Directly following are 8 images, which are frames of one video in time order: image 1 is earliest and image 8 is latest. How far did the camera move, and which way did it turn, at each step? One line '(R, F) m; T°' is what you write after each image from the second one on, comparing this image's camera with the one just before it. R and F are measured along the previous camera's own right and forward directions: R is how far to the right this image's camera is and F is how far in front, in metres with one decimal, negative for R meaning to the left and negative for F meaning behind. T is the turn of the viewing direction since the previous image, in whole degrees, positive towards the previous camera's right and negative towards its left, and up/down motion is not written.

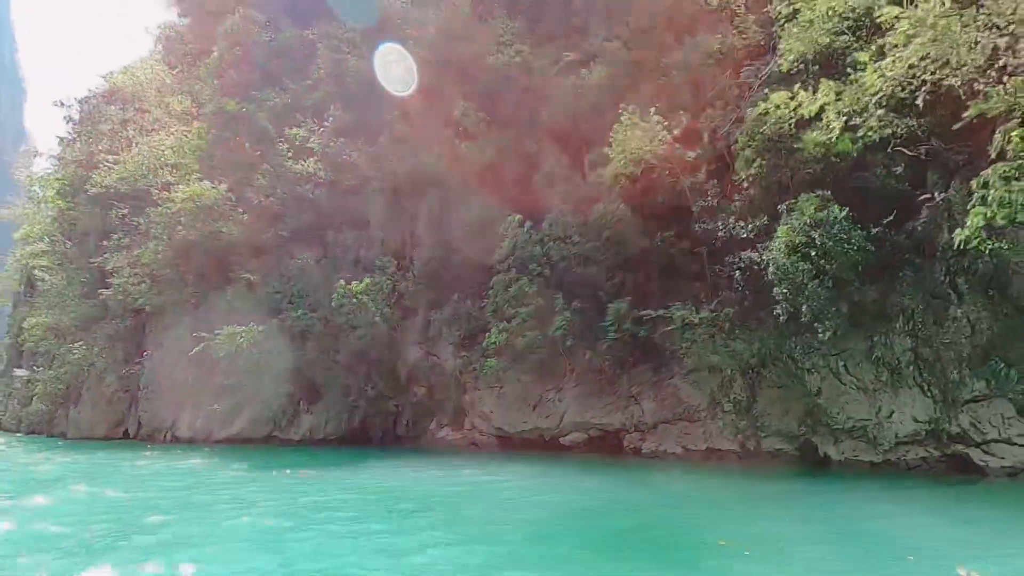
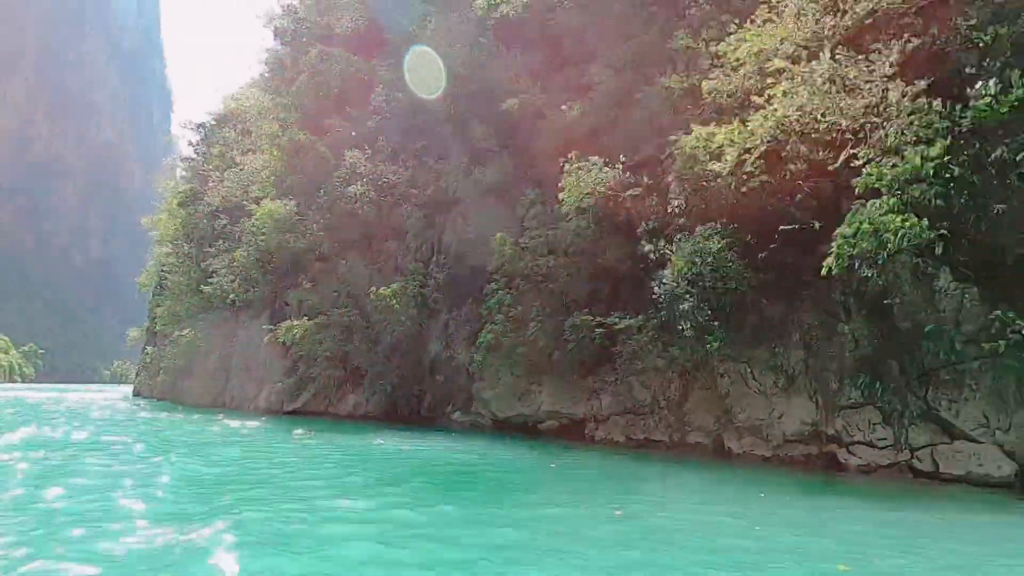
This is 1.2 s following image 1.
(+3.2, -2.2) m; -10°
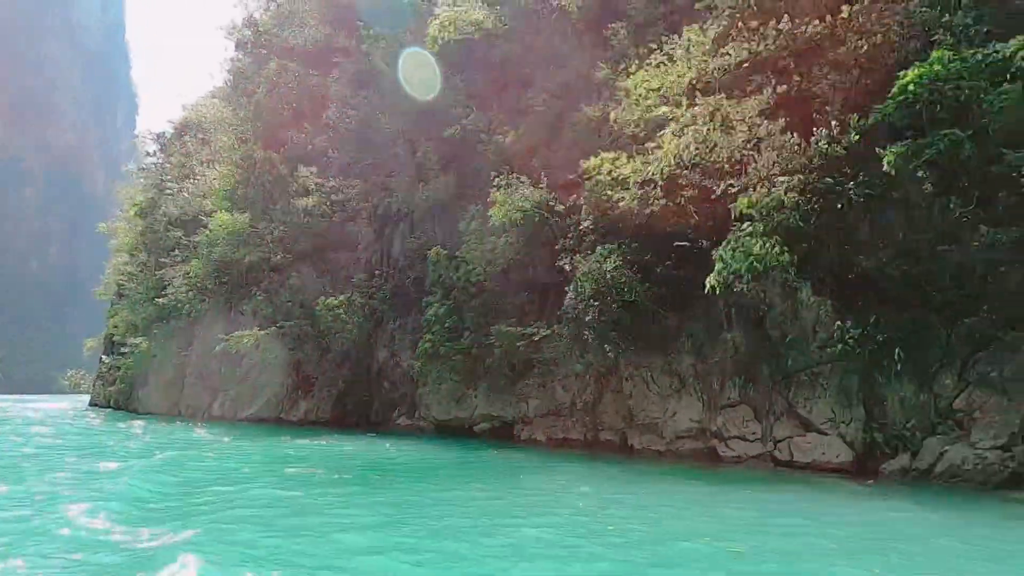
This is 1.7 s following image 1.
(+1.3, -1.2) m; +3°
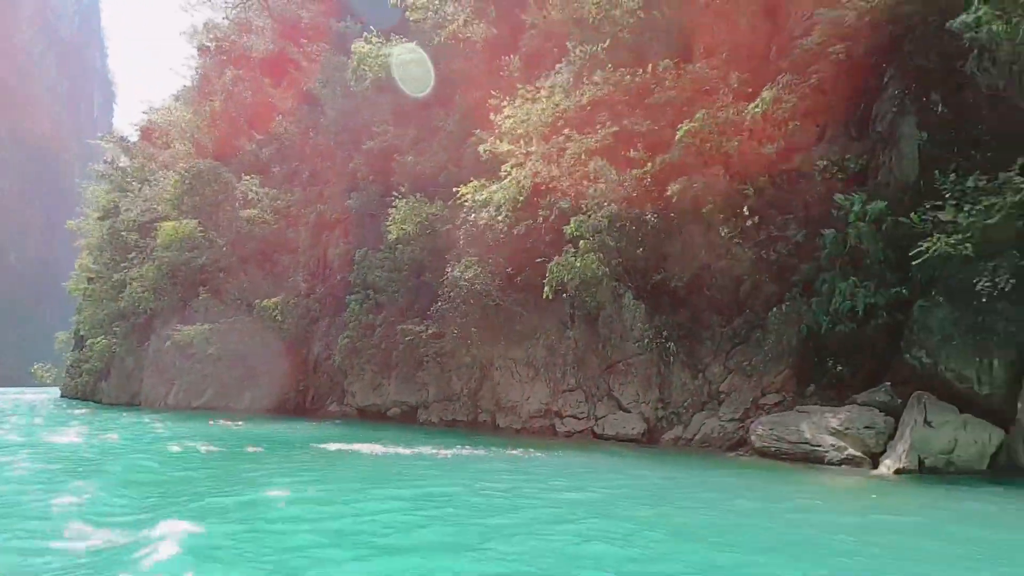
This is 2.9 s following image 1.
(+3.0, -2.5) m; +1°
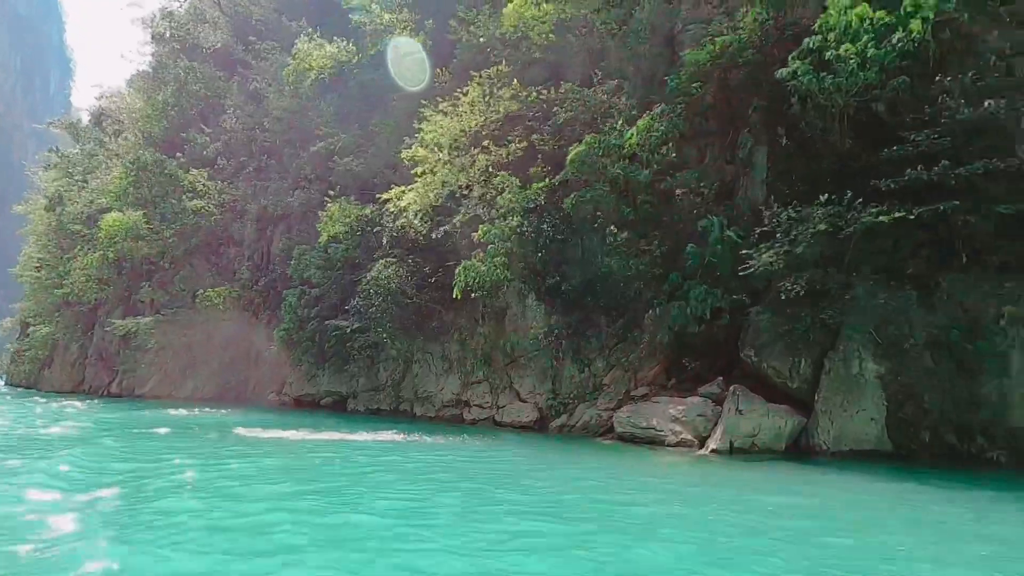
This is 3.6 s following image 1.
(+1.7, -1.4) m; +3°
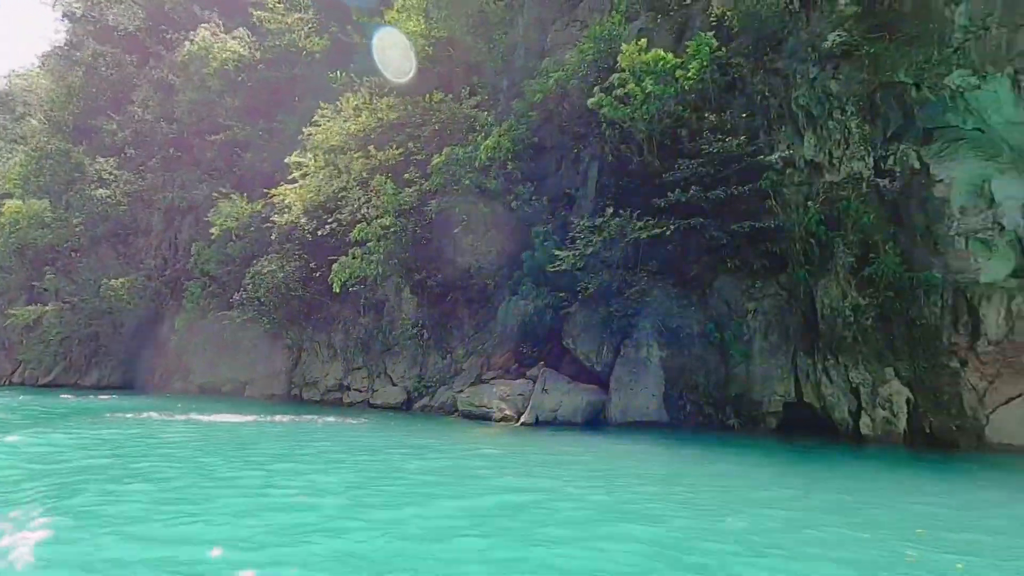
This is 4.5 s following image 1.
(+2.5, -1.8) m; +5°
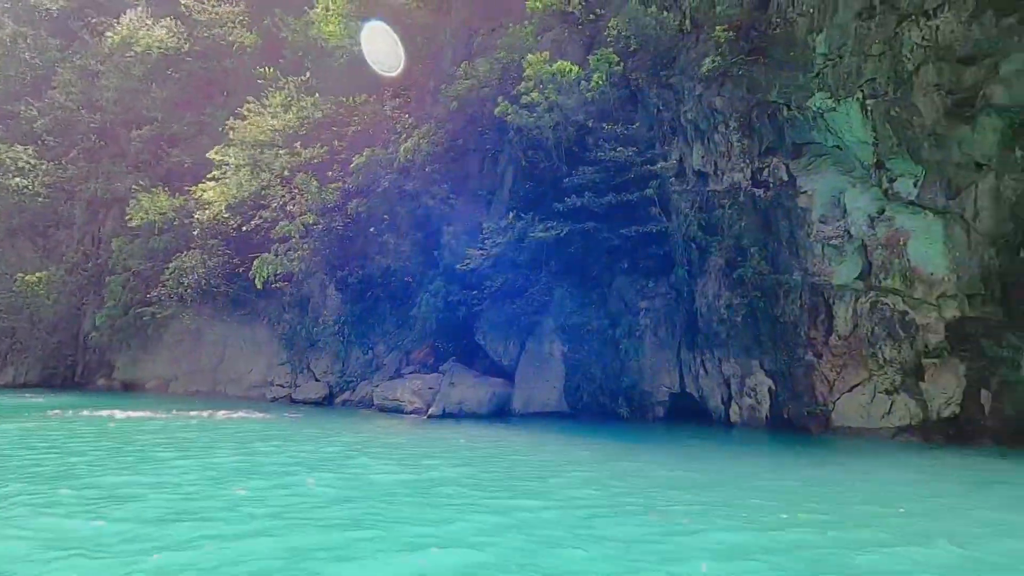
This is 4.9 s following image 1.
(+1.2, -0.7) m; +4°
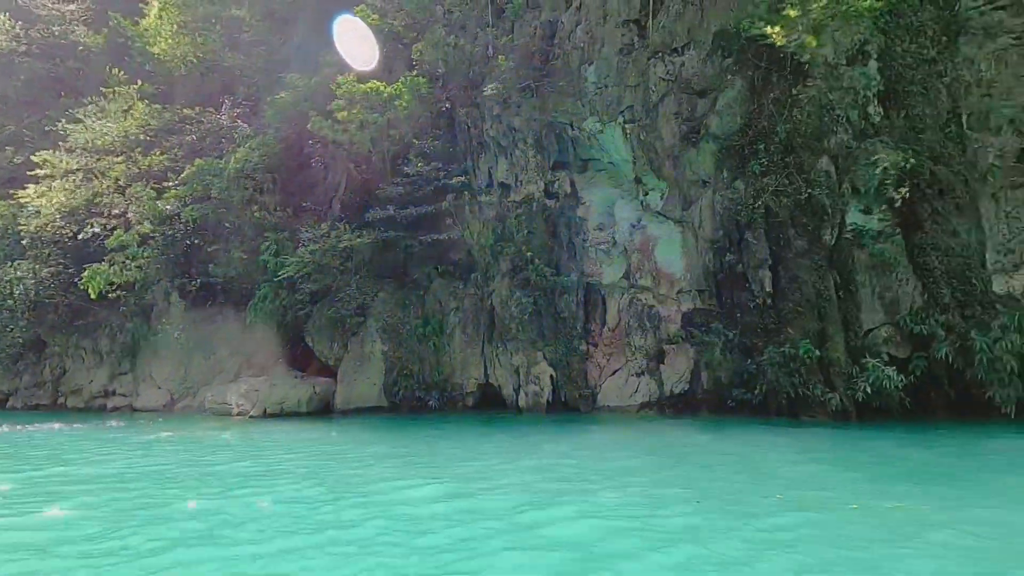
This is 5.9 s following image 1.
(+2.8, -1.4) m; +7°
